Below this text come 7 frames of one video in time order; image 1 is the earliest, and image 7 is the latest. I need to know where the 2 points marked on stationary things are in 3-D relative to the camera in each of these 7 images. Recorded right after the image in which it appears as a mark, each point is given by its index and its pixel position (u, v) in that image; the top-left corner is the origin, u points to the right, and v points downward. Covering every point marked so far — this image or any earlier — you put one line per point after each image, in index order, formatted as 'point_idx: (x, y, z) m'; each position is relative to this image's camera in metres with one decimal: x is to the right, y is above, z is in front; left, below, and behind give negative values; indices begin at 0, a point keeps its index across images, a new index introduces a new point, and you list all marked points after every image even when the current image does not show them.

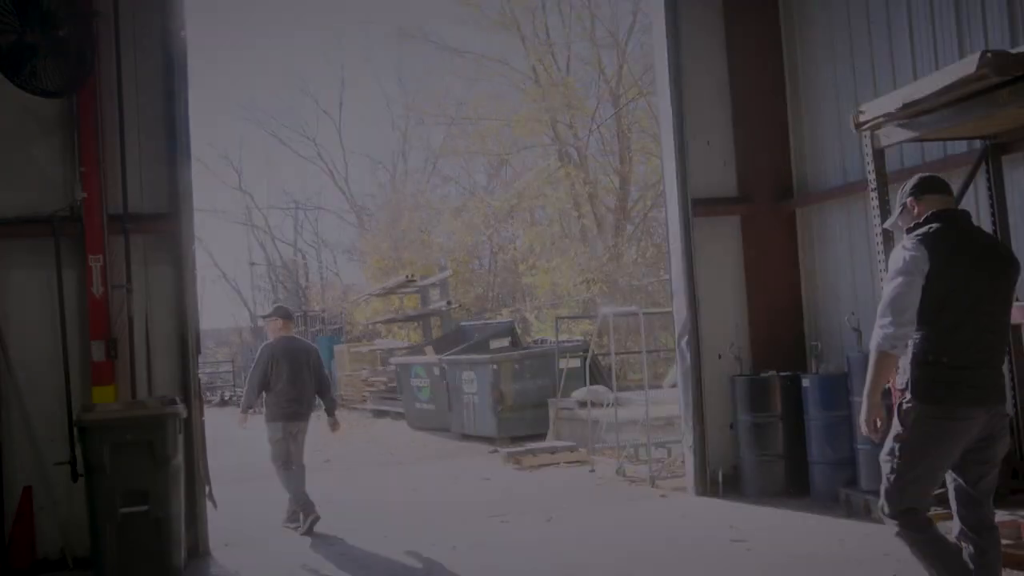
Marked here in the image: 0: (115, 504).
0: (-2.5, -1.4, +5.8) m
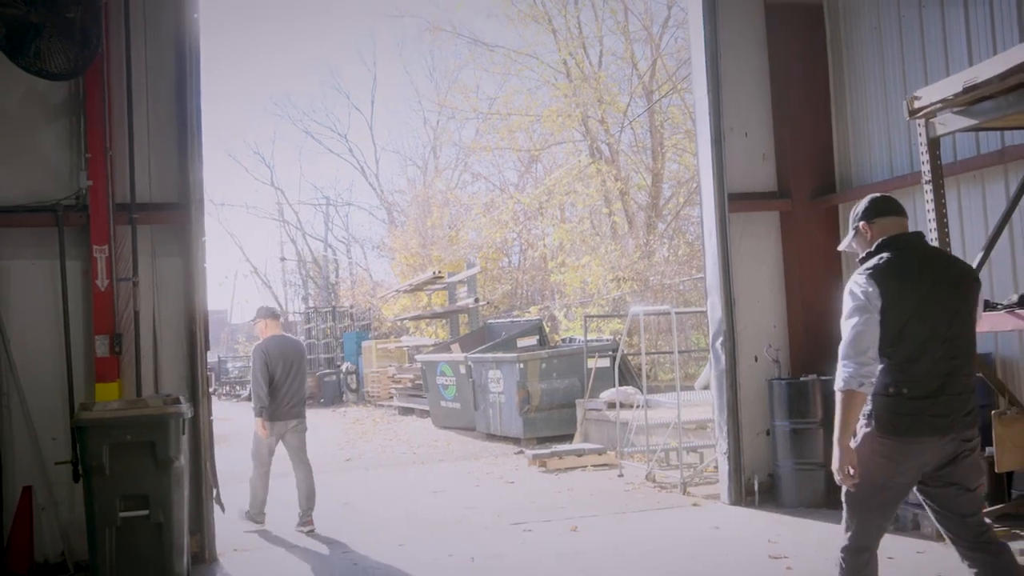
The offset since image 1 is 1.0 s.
0: (-2.4, -1.3, +5.5) m
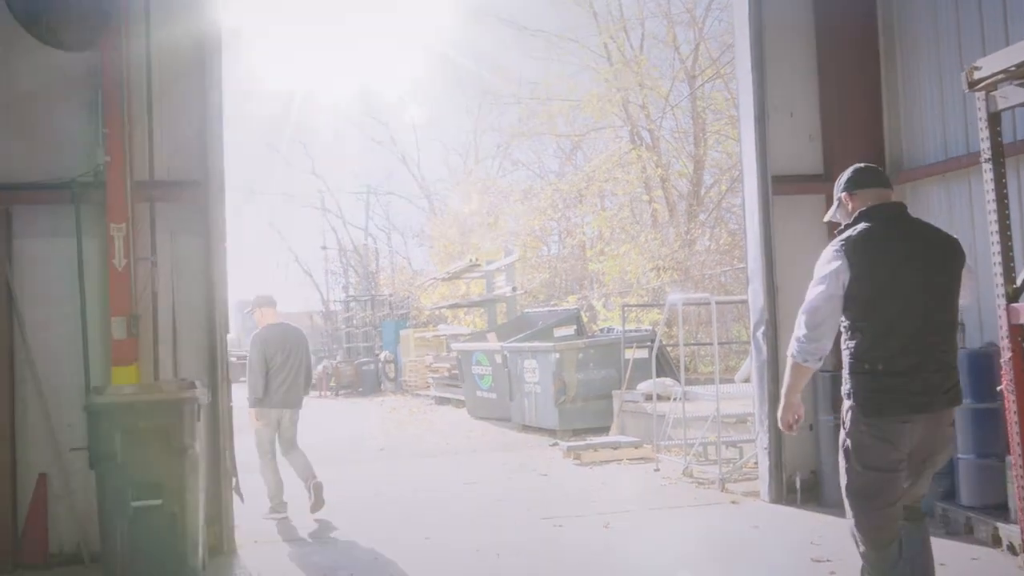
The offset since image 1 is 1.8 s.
0: (-2.3, -1.2, +5.3) m
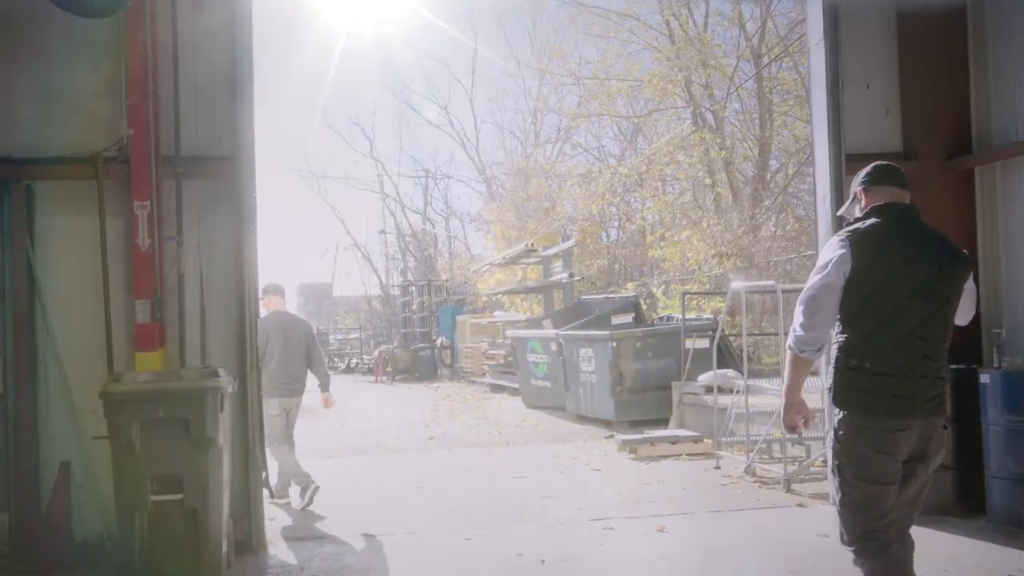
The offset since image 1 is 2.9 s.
0: (-2.0, -1.1, +5.0) m
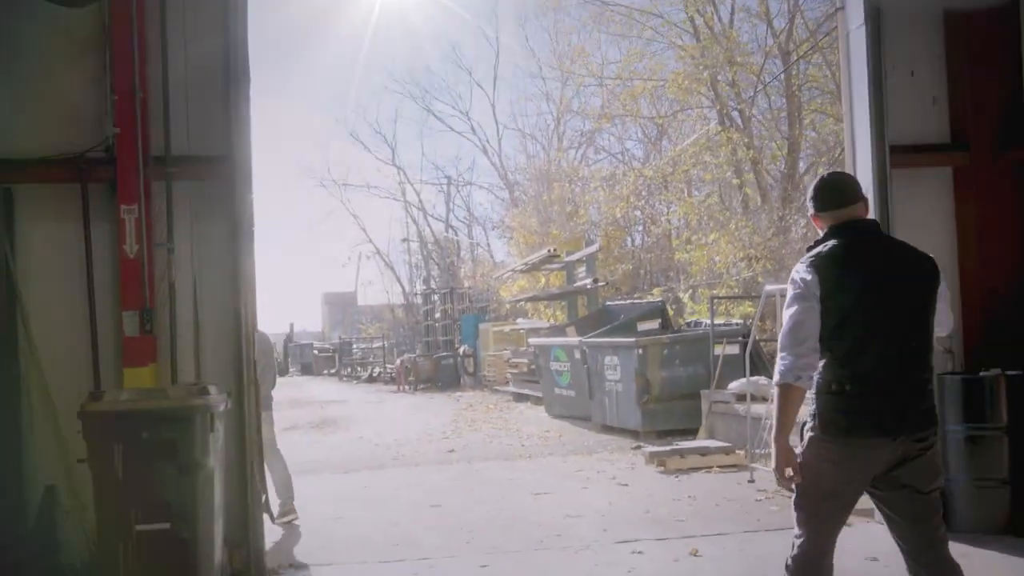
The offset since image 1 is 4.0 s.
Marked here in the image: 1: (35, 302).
0: (-1.9, -1.2, +4.5) m
1: (-2.8, -0.1, +5.4) m
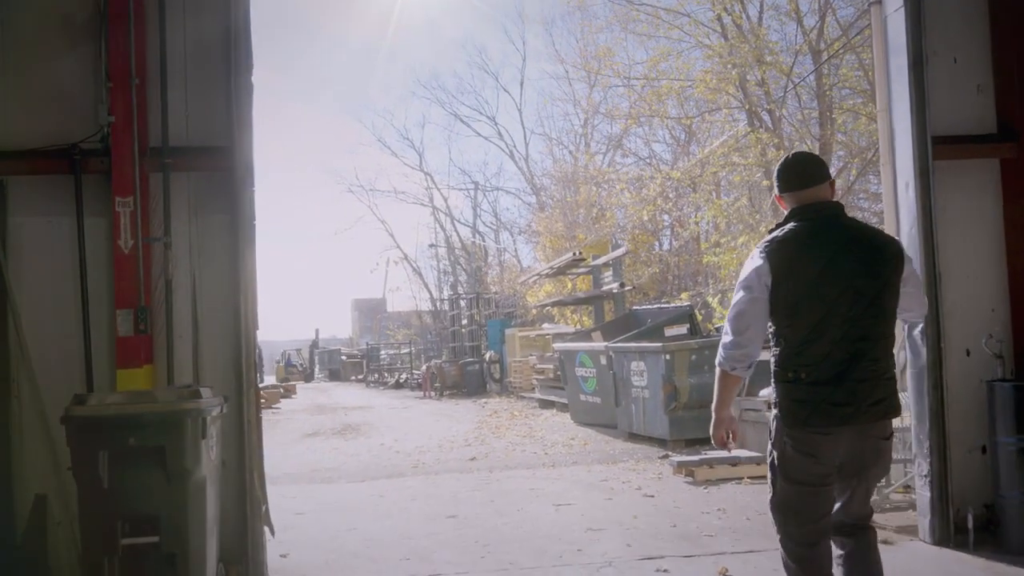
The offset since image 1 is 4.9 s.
0: (-1.9, -1.2, +4.3) m
1: (-2.7, -0.1, +5.1) m
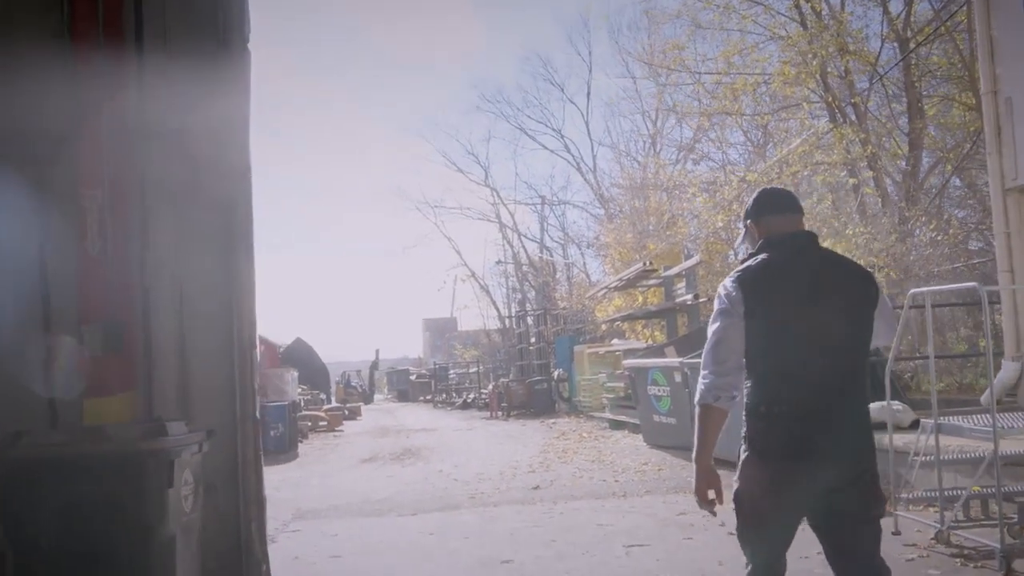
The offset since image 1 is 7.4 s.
0: (-1.7, -1.2, +3.3) m
1: (-2.5, -0.1, +4.3) m
